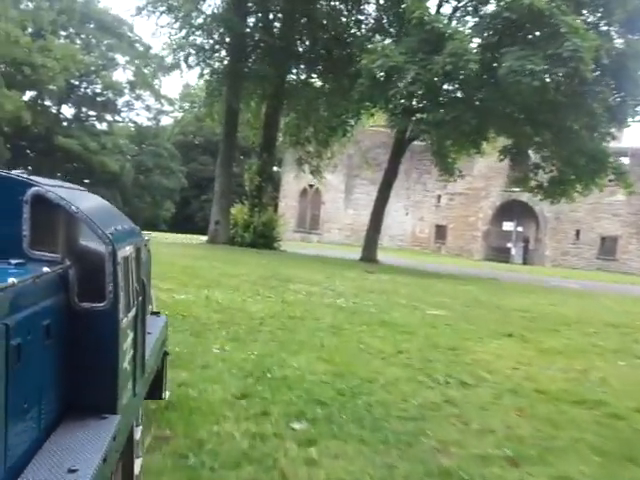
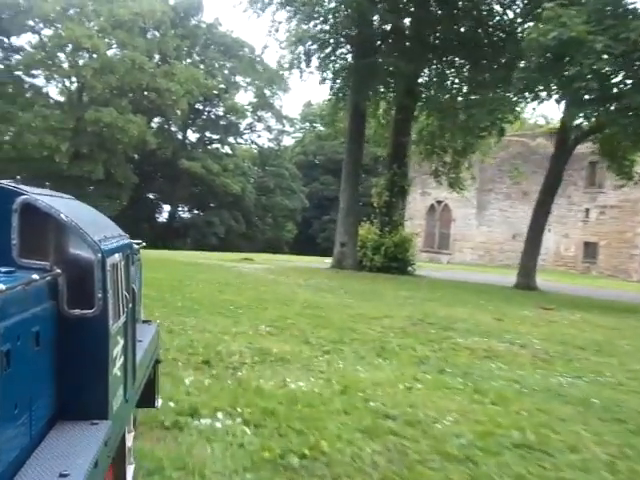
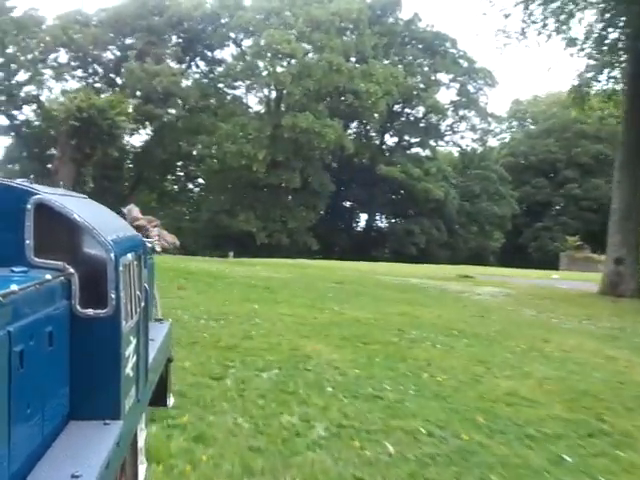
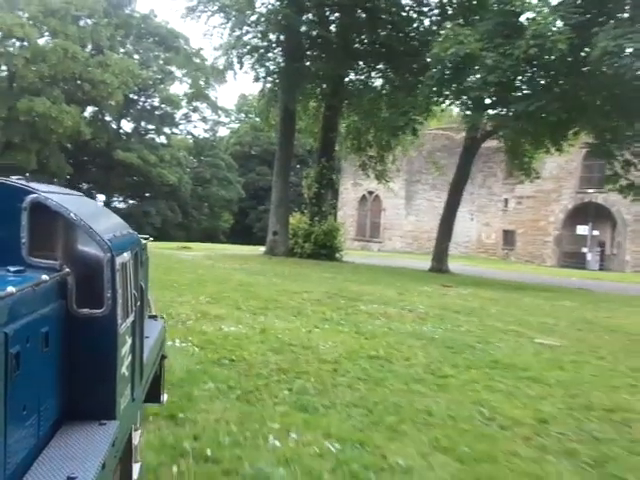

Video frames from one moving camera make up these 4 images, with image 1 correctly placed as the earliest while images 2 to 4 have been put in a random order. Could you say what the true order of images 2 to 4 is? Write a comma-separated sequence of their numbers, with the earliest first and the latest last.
4, 2, 3
